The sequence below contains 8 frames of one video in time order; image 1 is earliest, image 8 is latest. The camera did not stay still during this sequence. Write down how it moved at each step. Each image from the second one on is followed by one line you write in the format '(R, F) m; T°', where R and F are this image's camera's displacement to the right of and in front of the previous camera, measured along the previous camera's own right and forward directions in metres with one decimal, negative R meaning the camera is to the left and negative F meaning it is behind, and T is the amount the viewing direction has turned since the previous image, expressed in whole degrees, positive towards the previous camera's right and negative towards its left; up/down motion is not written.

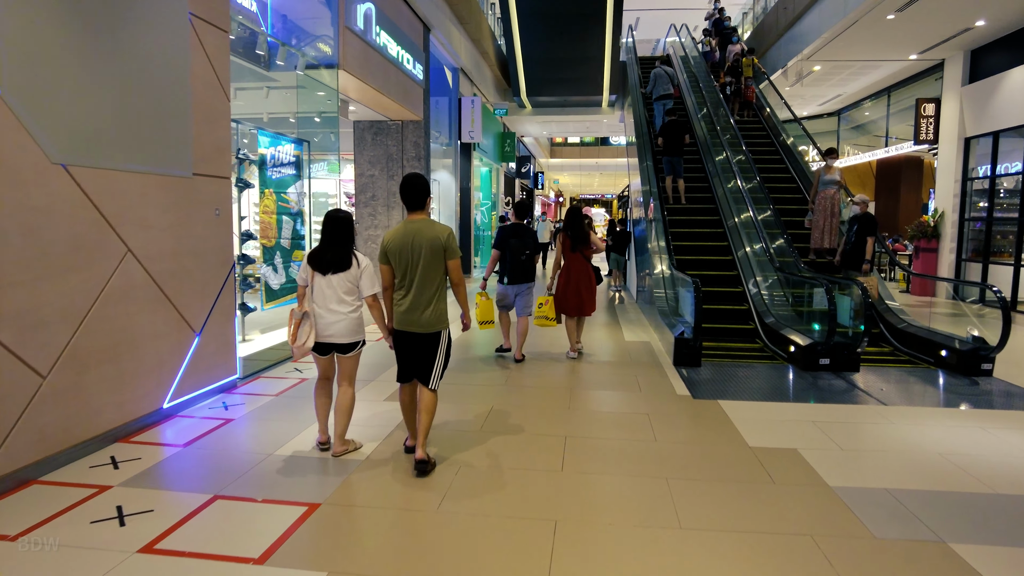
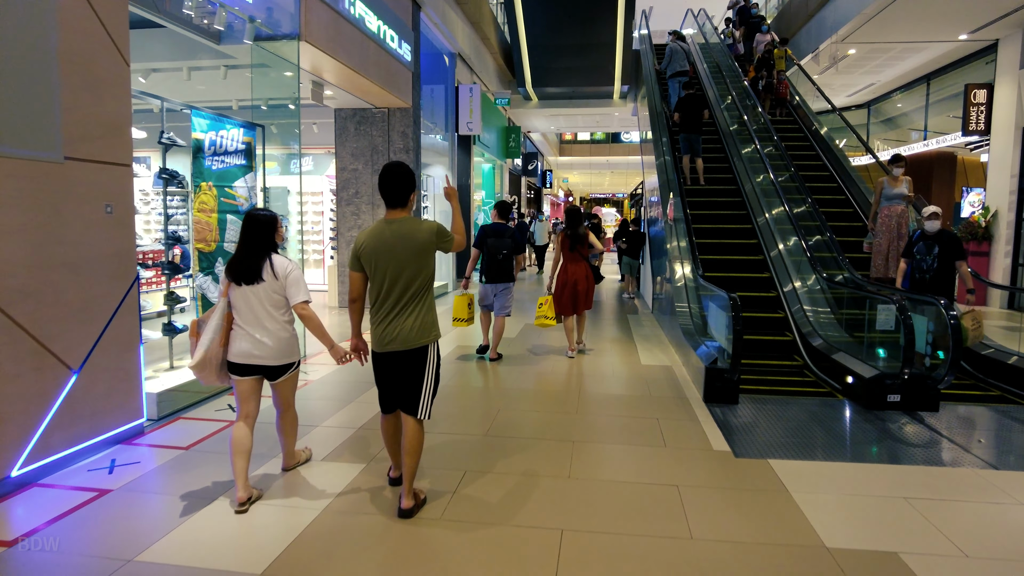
(+0.1, +0.9) m; -1°
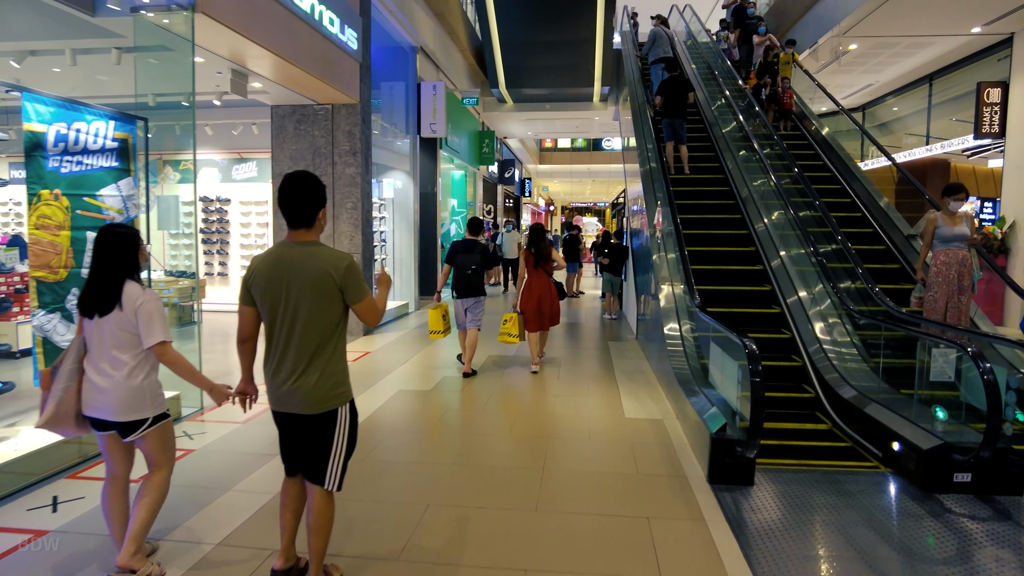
(+0.2, +1.0) m; +1°
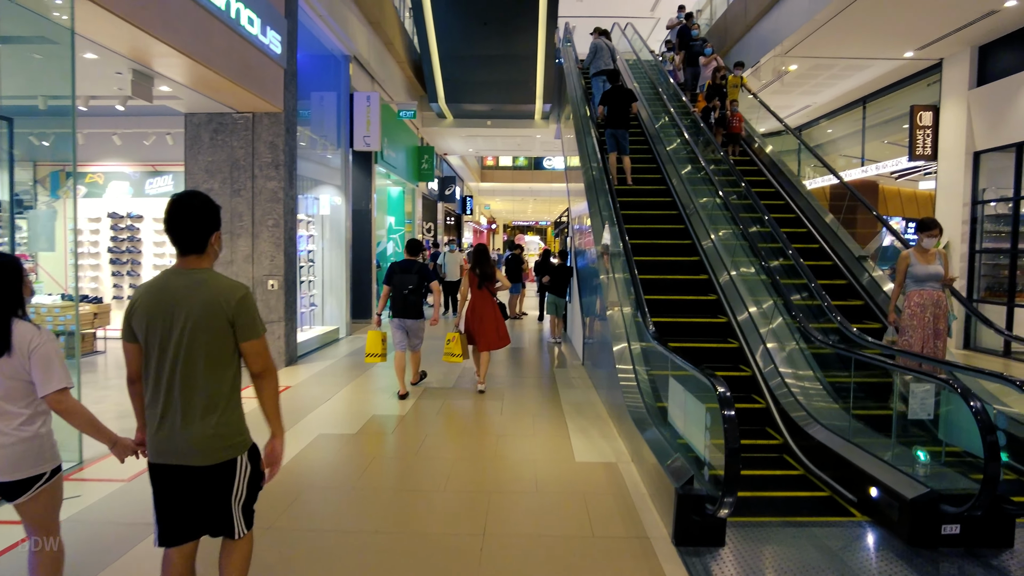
(0.0, +0.4) m; +5°
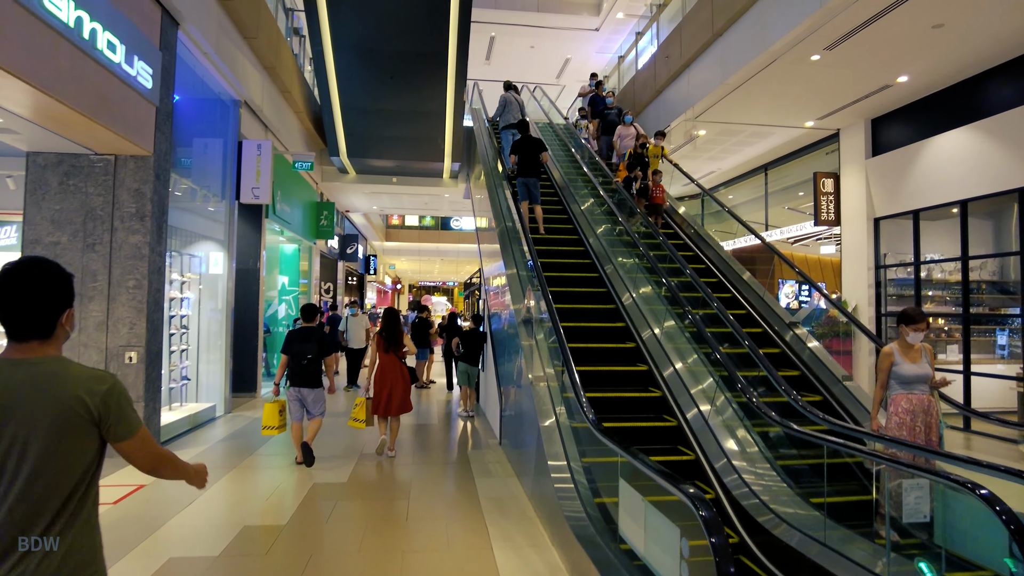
(0.0, +0.6) m; +8°
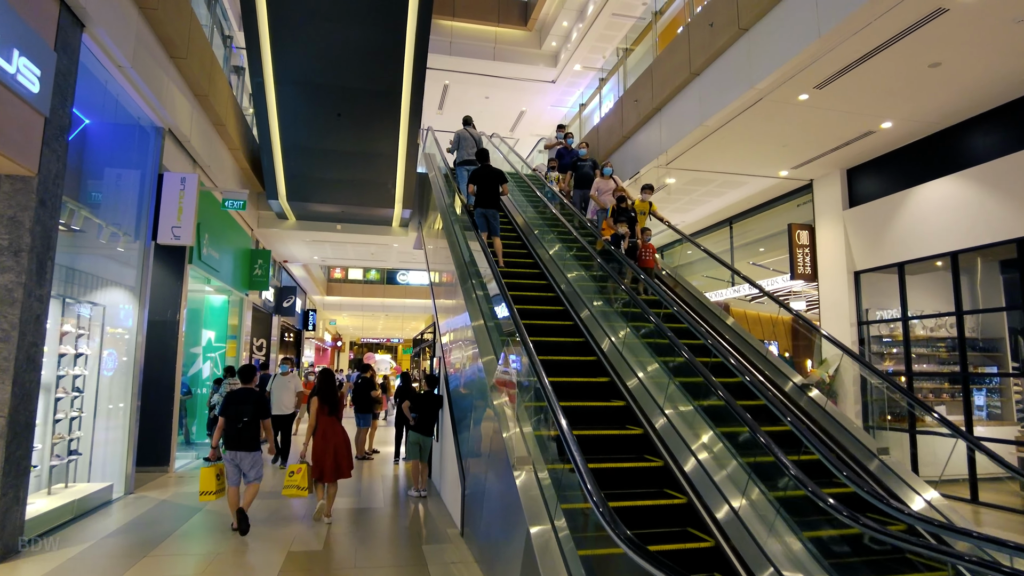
(-0.2, +0.9) m; +5°
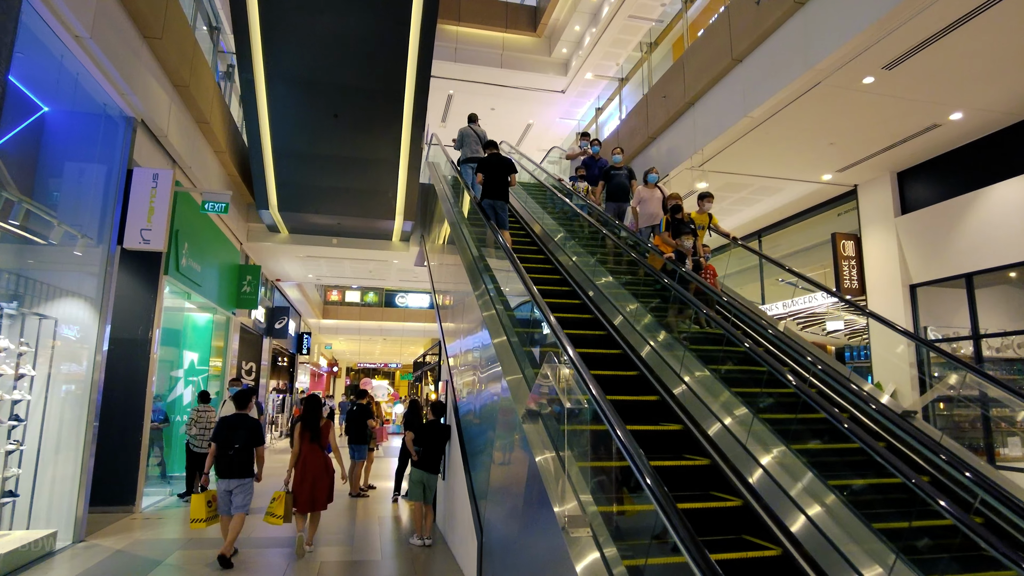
(-0.2, +0.9) m; 0°
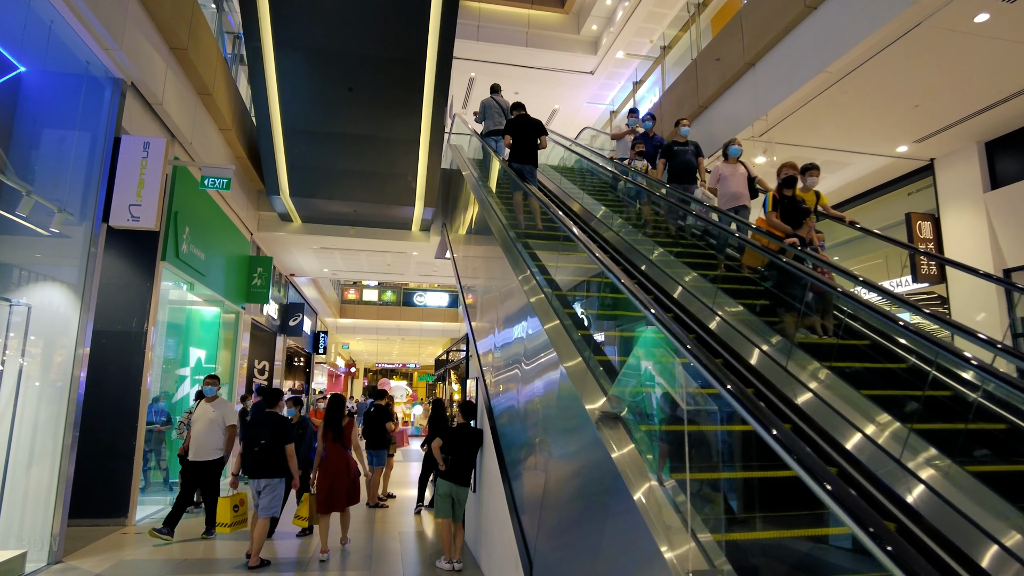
(-0.2, +0.8) m; -1°
